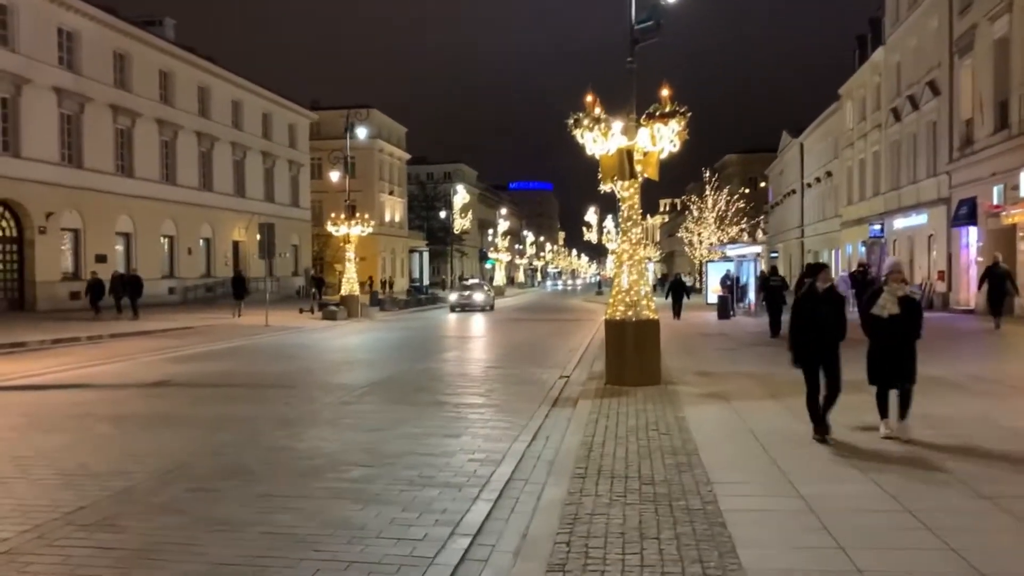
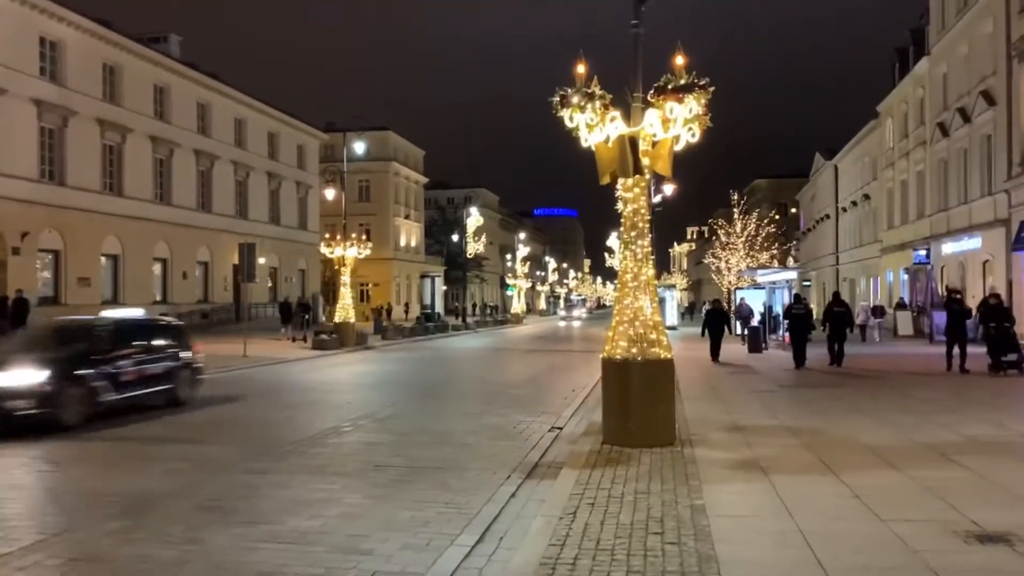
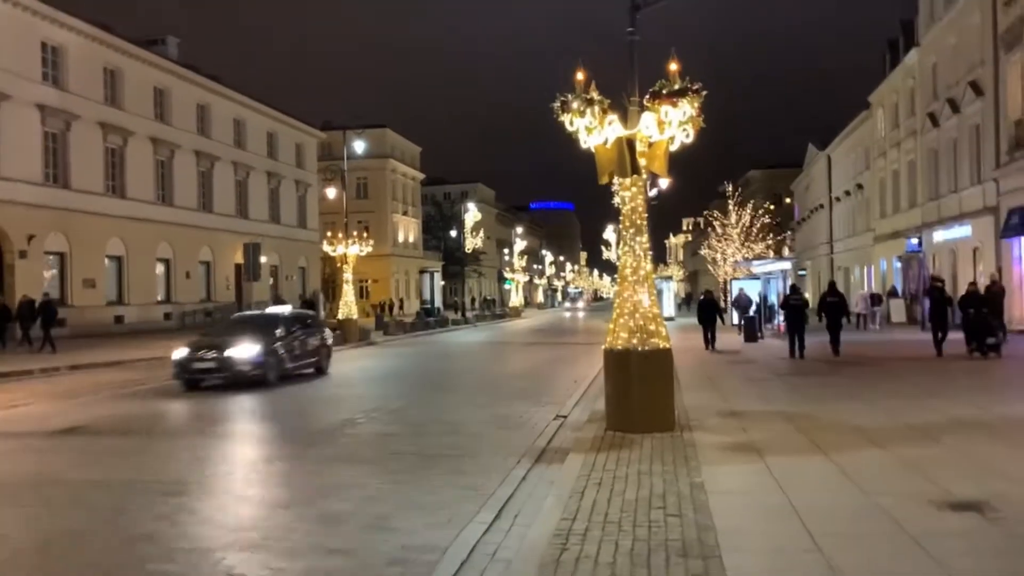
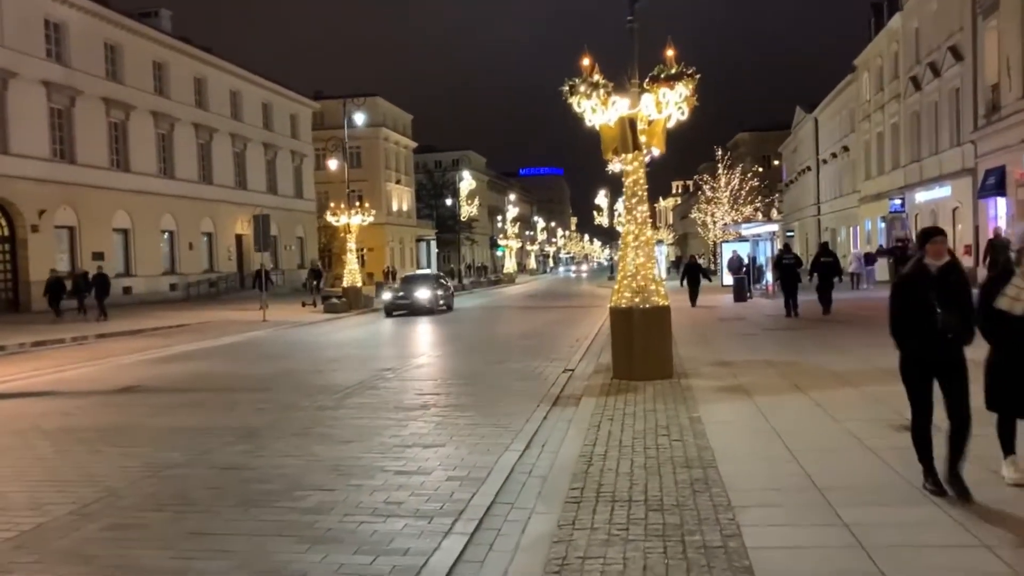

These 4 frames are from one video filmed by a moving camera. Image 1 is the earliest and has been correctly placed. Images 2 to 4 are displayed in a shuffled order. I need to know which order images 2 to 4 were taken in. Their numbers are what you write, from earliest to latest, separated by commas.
4, 3, 2
